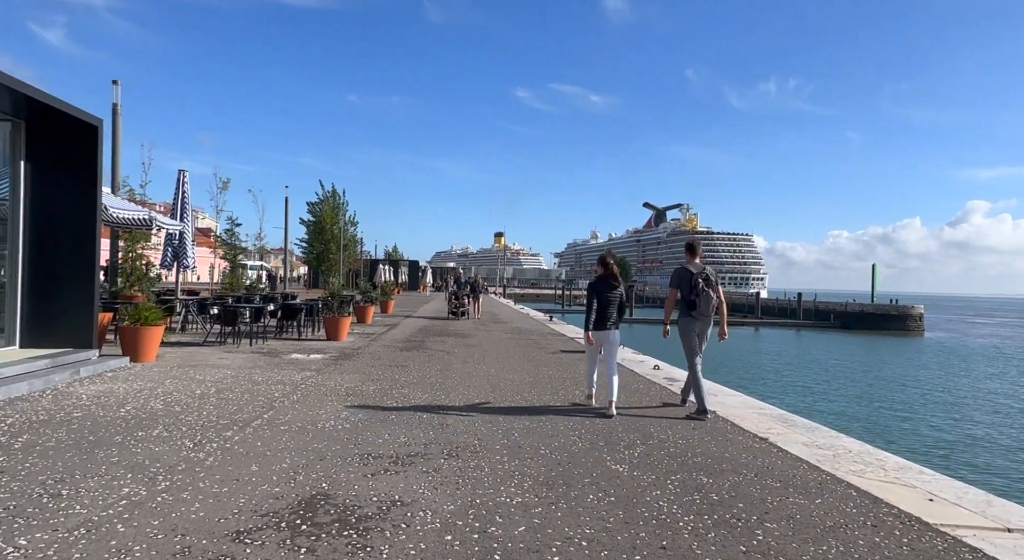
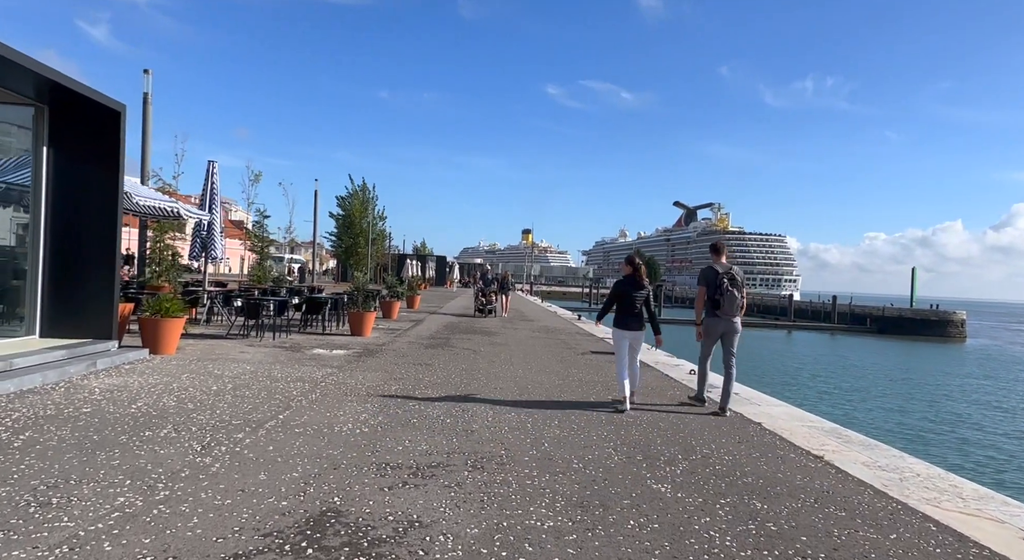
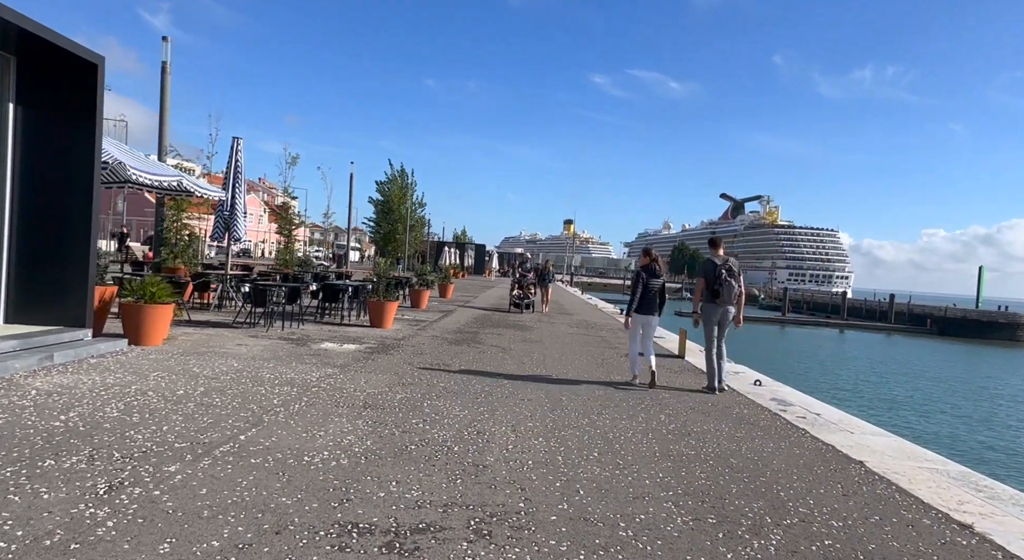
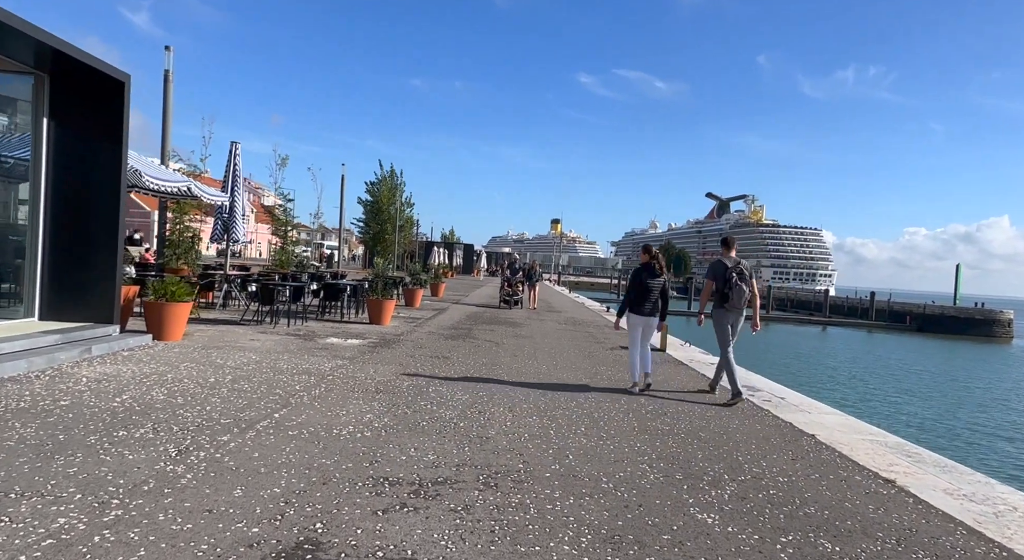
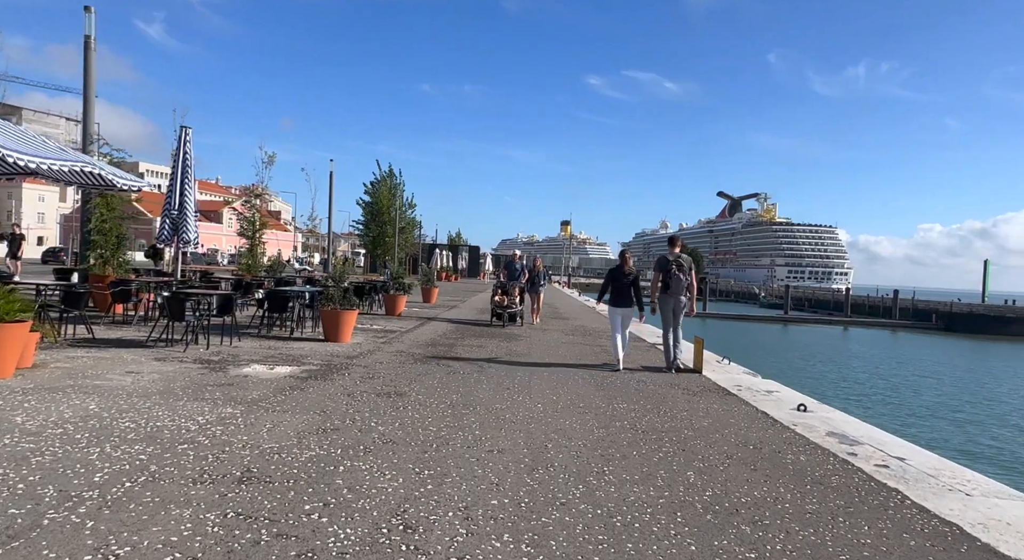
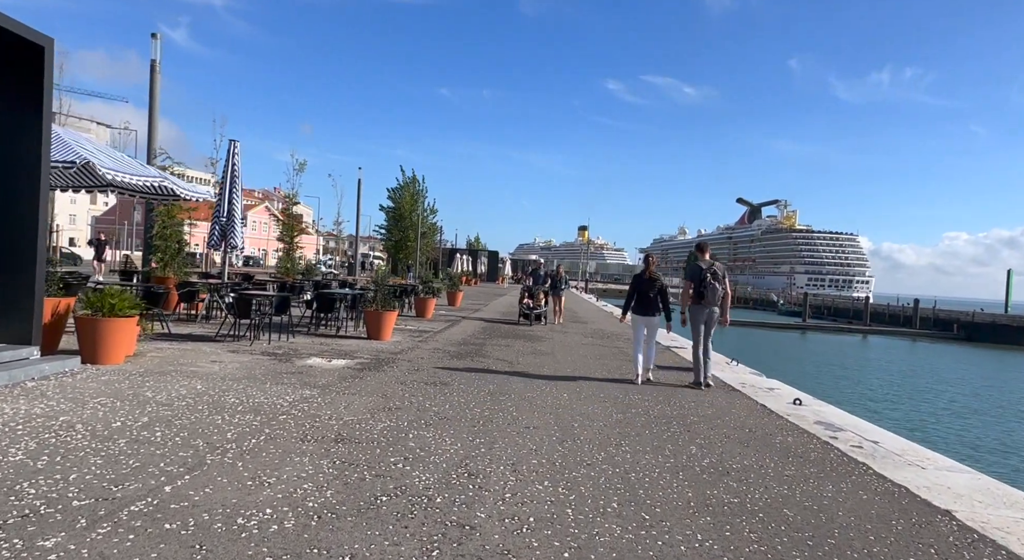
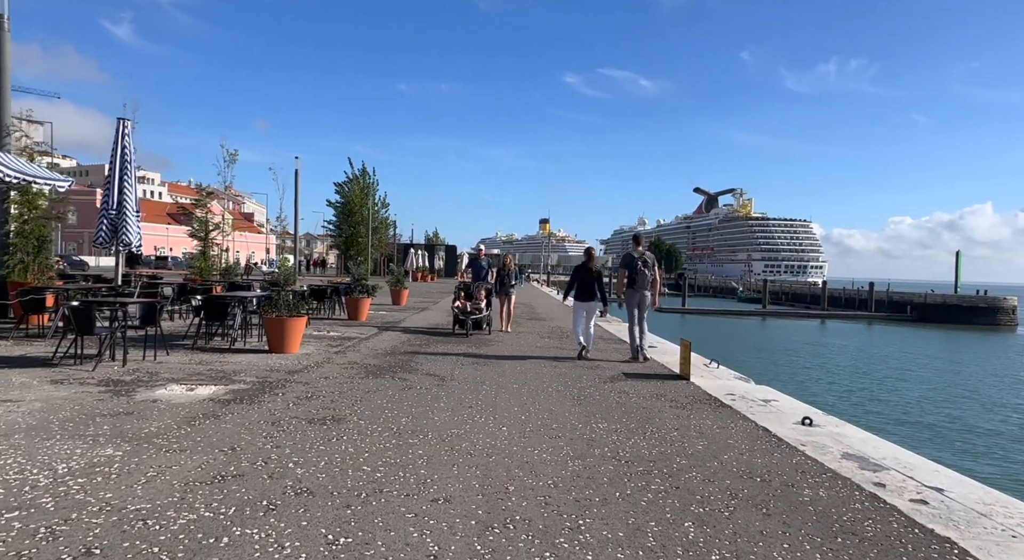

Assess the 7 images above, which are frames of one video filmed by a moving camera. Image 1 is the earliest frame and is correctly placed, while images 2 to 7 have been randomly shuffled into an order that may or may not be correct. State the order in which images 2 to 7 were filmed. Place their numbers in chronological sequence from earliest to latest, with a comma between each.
2, 4, 3, 6, 5, 7
